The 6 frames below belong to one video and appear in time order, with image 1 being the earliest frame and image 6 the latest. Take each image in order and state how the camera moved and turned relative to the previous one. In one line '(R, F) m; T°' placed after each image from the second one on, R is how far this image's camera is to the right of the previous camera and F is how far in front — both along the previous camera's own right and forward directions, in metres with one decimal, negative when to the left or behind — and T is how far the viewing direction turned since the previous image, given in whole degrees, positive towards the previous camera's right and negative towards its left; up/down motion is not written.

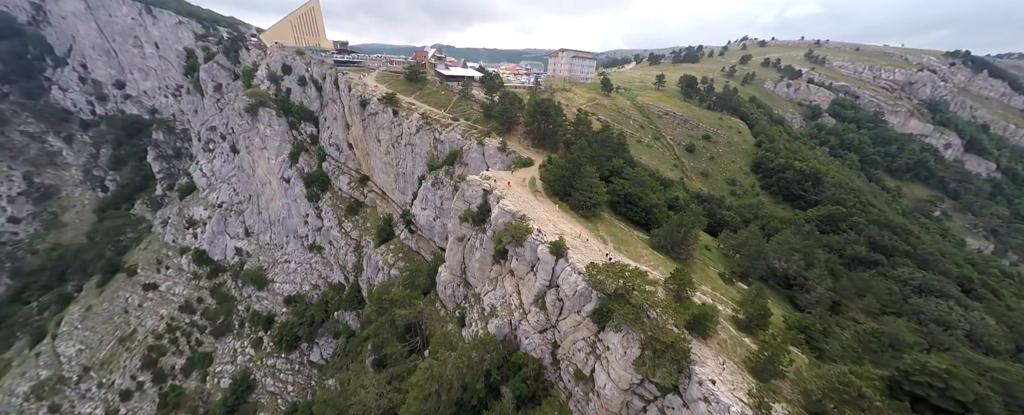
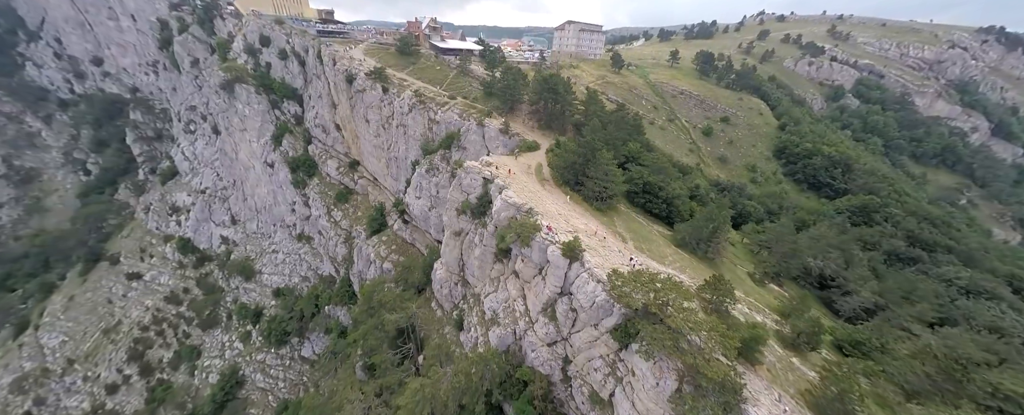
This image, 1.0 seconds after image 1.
(-0.3, +5.1) m; 0°
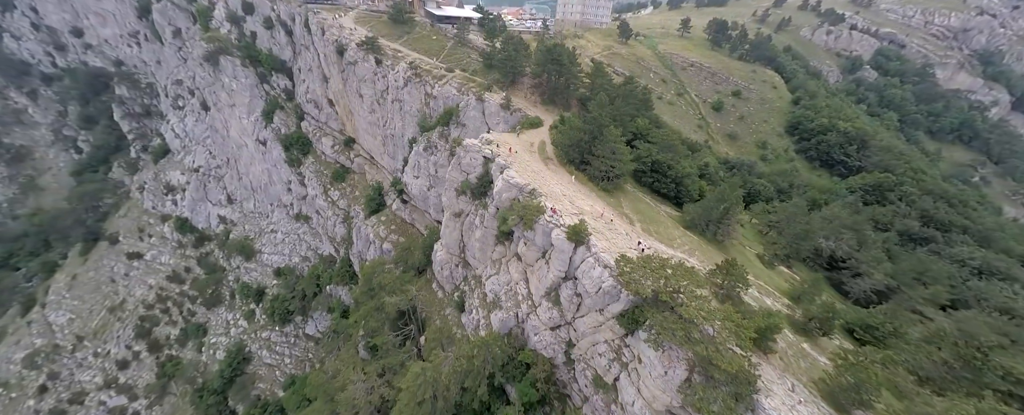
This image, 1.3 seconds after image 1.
(0.0, +1.3) m; 0°
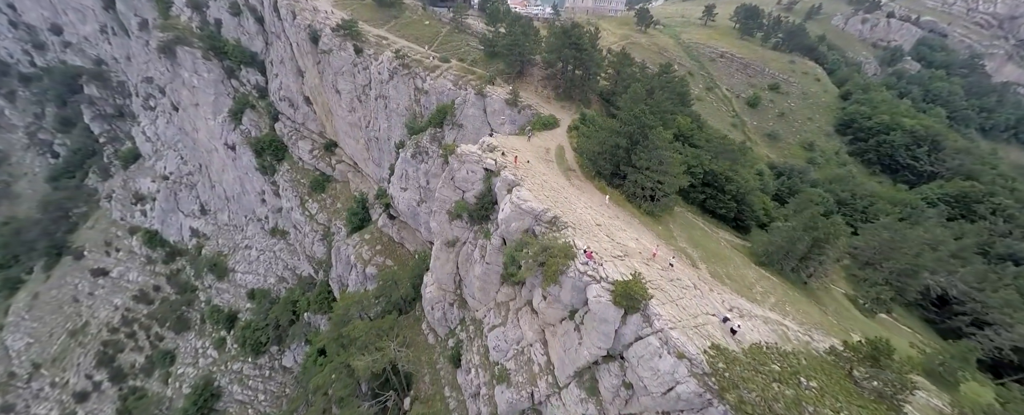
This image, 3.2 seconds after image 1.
(-0.5, +8.9) m; -1°
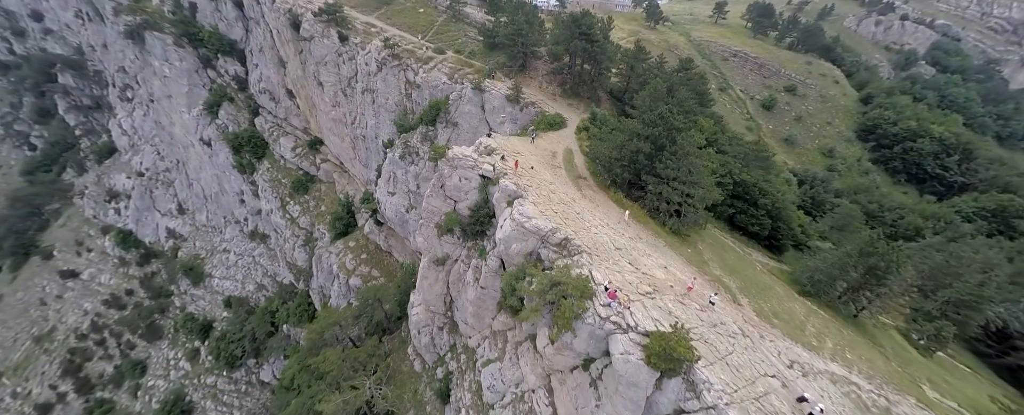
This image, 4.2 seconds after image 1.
(-0.2, +4.1) m; 0°
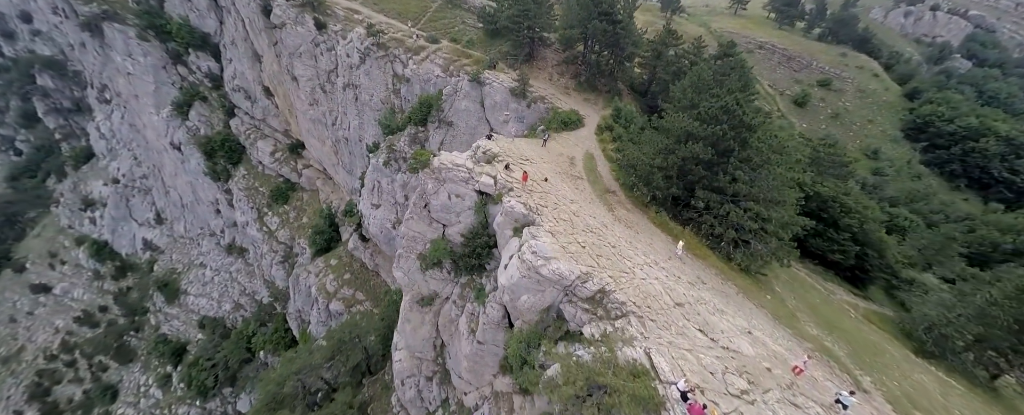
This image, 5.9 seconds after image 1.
(-0.1, +5.7) m; -1°
